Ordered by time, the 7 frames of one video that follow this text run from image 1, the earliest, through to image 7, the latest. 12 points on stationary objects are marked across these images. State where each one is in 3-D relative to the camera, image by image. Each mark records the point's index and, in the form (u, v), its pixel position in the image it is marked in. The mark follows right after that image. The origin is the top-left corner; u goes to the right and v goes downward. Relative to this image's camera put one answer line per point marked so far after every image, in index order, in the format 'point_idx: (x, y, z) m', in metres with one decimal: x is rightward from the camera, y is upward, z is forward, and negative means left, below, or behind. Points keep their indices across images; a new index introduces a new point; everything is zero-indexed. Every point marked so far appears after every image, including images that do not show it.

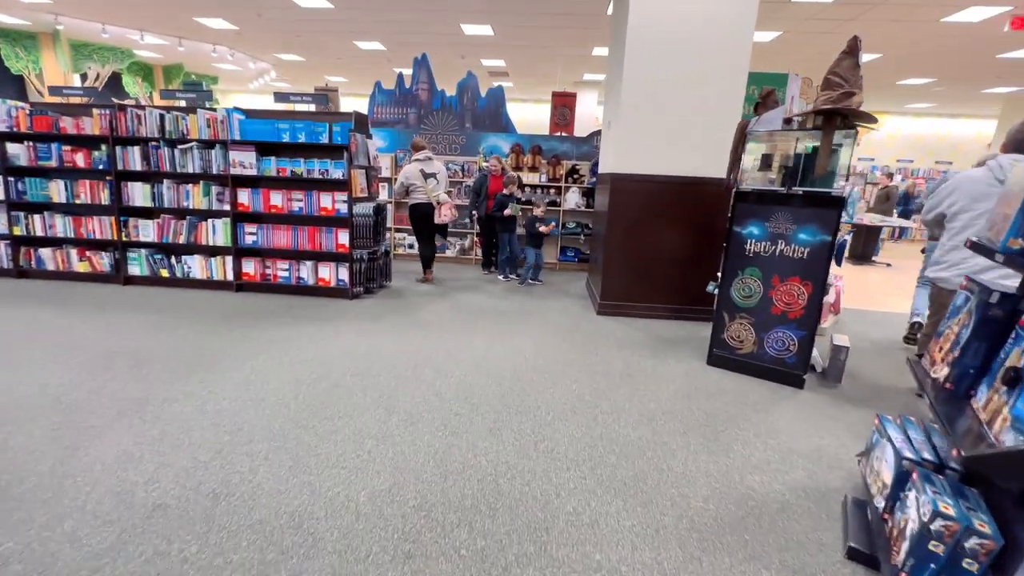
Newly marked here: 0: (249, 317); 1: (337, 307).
0: (-2.6, -0.3, +4.5) m
1: (-1.9, -0.2, +4.9) m
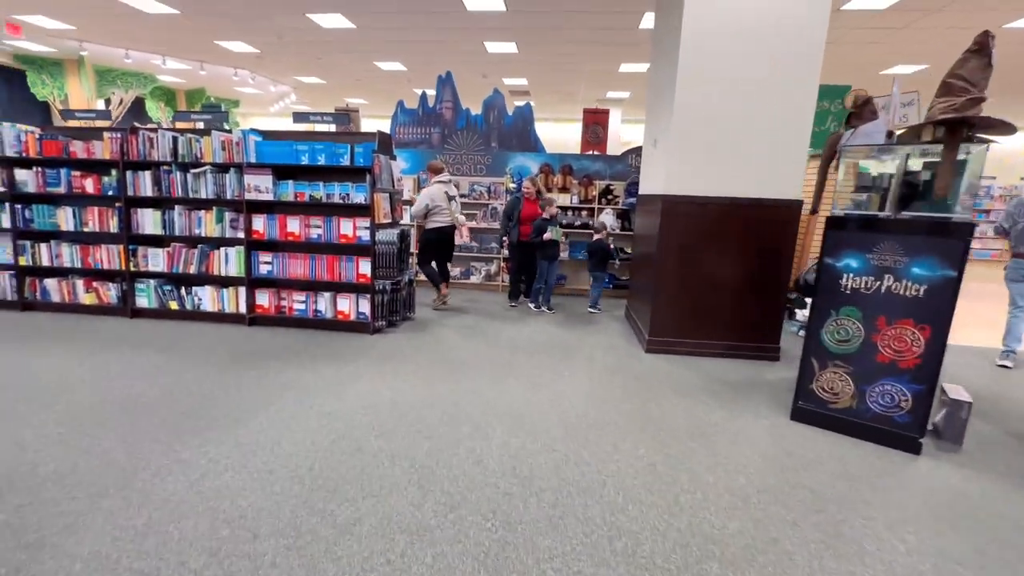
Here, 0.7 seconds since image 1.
0: (-2.3, -0.6, +4.0) m
1: (-1.5, -0.5, +4.4) m
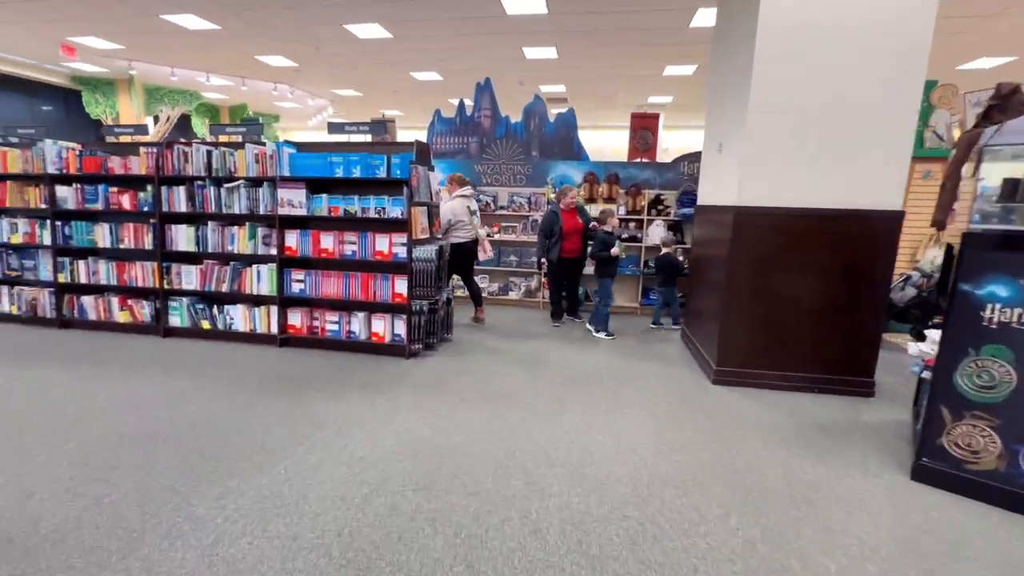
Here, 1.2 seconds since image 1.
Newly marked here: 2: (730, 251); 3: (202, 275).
0: (-1.8, -0.8, +3.7) m
1: (-1.1, -0.7, +4.1) m
2: (+1.9, +0.3, +3.9) m
3: (-3.3, +0.1, +4.7) m
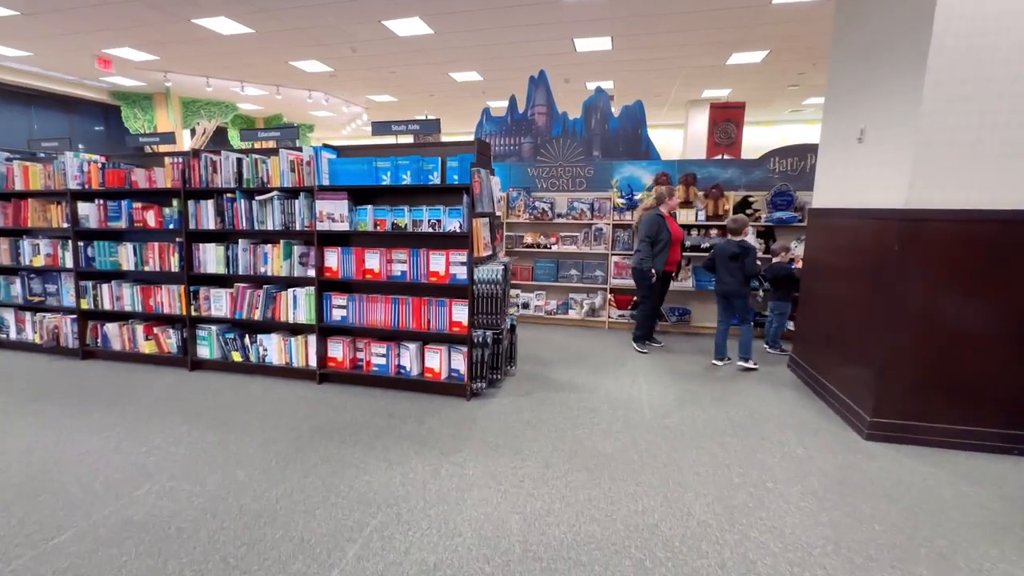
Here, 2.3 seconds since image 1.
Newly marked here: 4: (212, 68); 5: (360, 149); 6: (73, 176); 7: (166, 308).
0: (-1.2, -1.0, +3.1) m
1: (-0.4, -1.0, +3.4) m
2: (+2.5, +0.1, +3.0) m
3: (-2.6, -0.1, +4.2) m
4: (-6.0, +4.4, +9.0) m
5: (-1.4, +1.3, +4.0) m
6: (-4.3, +1.1, +4.4) m
7: (-3.4, -0.2, +4.4) m
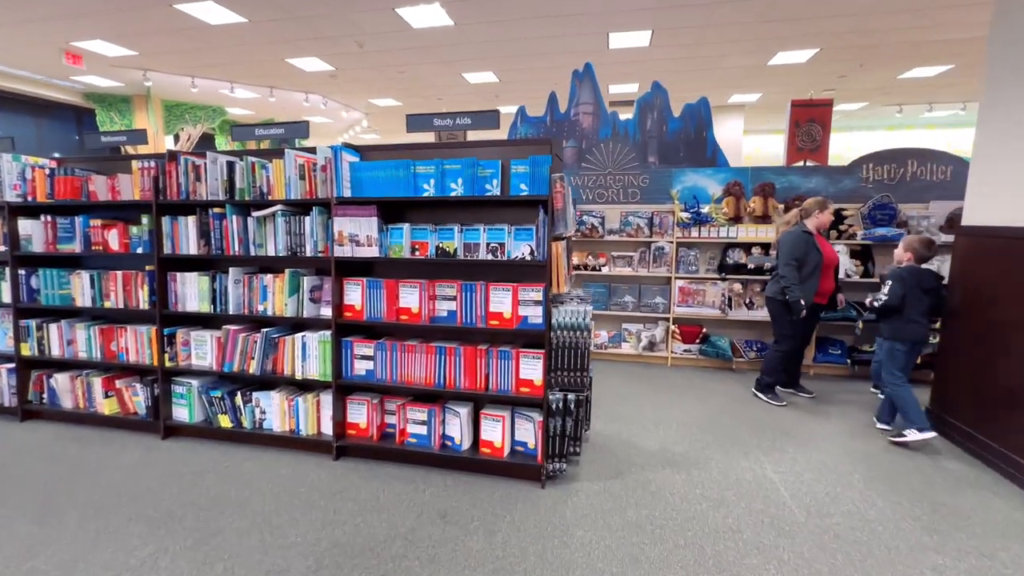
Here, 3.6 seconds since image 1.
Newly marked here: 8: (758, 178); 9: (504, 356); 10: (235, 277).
0: (-0.7, -1.3, +2.1) m
1: (+0.1, -1.2, +2.4) m
2: (+3.0, -0.1, +2.1) m
3: (-2.1, -0.4, +3.2) m
4: (-5.6, +4.0, +8.1) m
5: (-0.8, +1.0, +3.1) m
6: (-3.8, +0.8, +3.4) m
7: (-2.8, -0.5, +3.4) m
8: (+2.6, +1.2, +4.8) m
9: (0.0, -0.4, +2.7) m
10: (-1.9, +0.1, +3.1) m
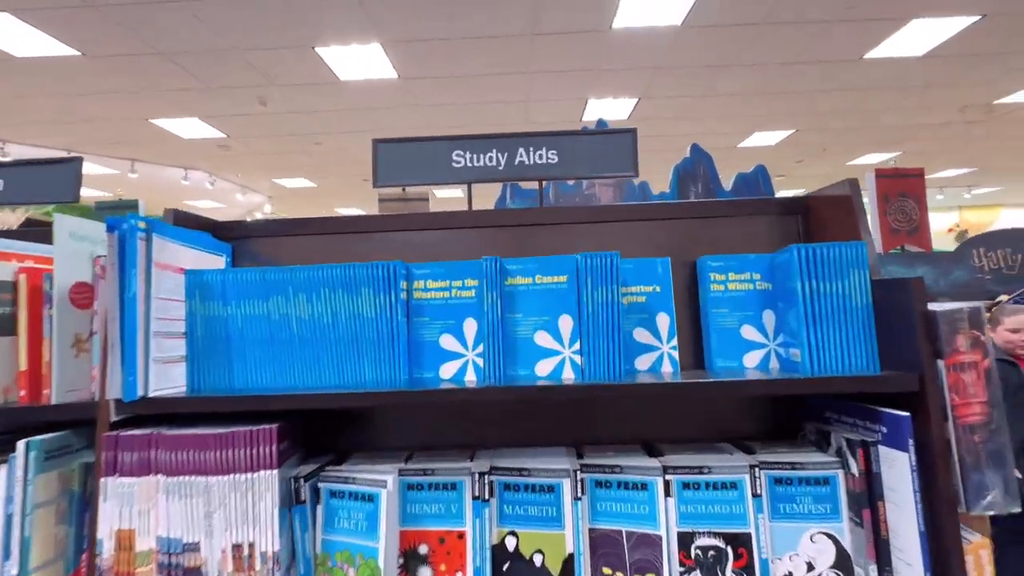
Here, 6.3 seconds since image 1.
0: (0.0, -1.9, -0.2) m
1: (+0.7, -1.9, +0.2) m
2: (+3.6, -0.6, +0.7) m
3: (-1.6, -1.3, +0.7) m
4: (-6.3, +2.1, +5.6) m
5: (-0.5, +0.1, +1.1) m
6: (-3.4, -0.2, +0.9) m
7: (-2.4, -1.4, +0.7) m
8: (+2.6, +0.1, +3.5) m
9: (+0.5, -1.1, +0.7) m
10: (-1.5, -0.8, +0.8) m
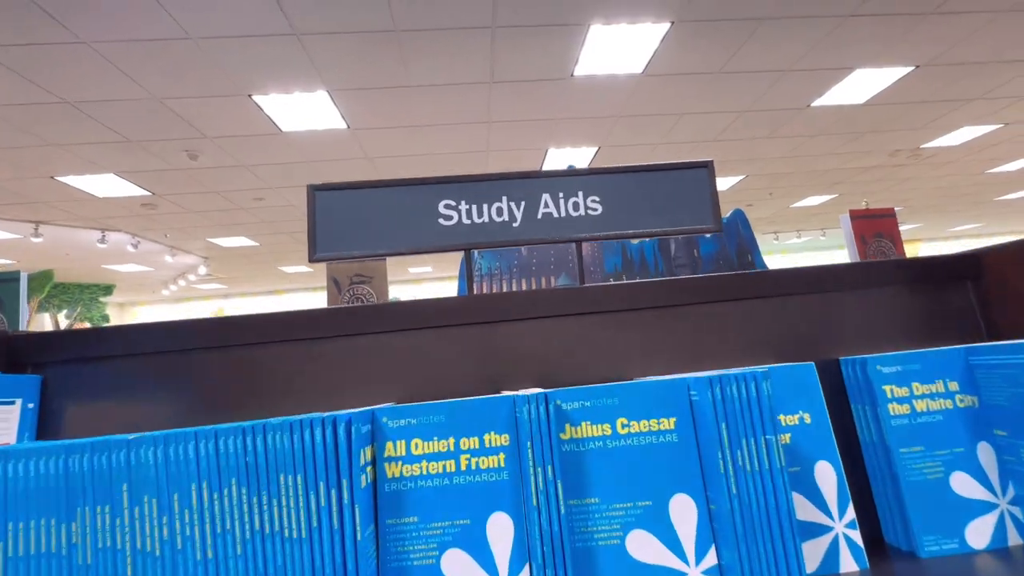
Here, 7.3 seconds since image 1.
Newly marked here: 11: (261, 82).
0: (+0.3, -1.9, -0.8) m
1: (+0.9, -1.9, -0.3) m
2: (+3.7, -0.6, +0.6) m
3: (-1.4, -1.5, 0.0) m
4: (-6.7, +1.1, +4.7) m
5: (-0.4, -0.1, +0.7) m
6: (-3.3, -0.5, +0.1) m
7: (-2.2, -1.7, -0.1) m
8: (+2.4, -0.2, +3.3) m
9: (+0.6, -1.2, +0.2) m
10: (-1.3, -1.0, +0.1) m
11: (-2.1, +1.7, +3.7) m
